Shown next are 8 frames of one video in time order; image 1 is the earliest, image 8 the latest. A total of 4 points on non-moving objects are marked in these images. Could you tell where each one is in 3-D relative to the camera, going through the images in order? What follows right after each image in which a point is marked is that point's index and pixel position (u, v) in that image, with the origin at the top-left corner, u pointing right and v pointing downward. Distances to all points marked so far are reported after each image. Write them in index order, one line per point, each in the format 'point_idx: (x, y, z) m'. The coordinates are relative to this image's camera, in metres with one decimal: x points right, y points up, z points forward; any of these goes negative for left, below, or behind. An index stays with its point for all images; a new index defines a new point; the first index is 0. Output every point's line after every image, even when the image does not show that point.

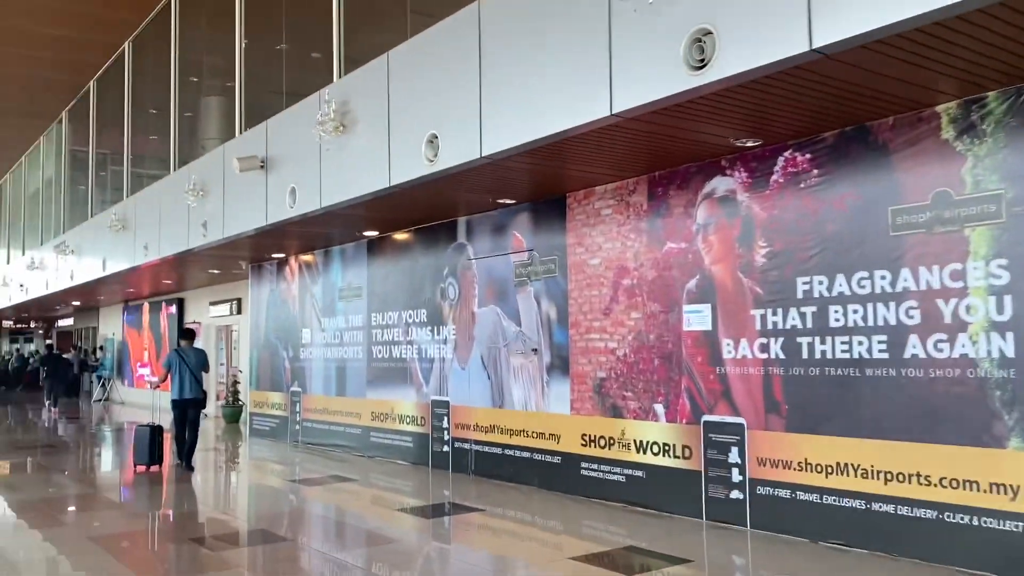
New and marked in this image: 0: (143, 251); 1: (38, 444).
0: (-5.1, +0.5, +11.7) m
1: (-8.5, -2.7, +15.3) m
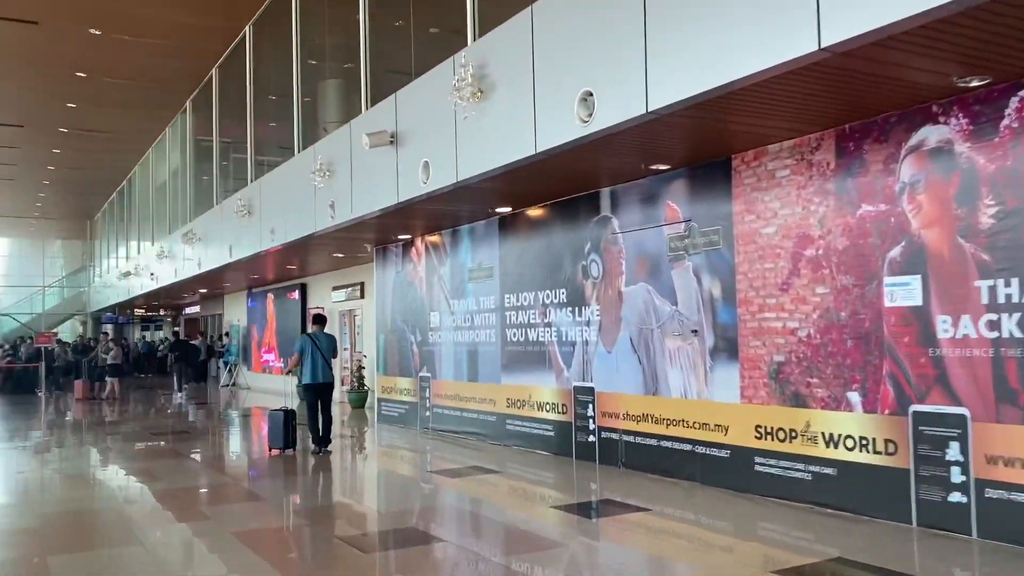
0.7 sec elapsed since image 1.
0: (-3.3, +0.7, +11.6) m
1: (-6.2, -2.5, +15.6) m
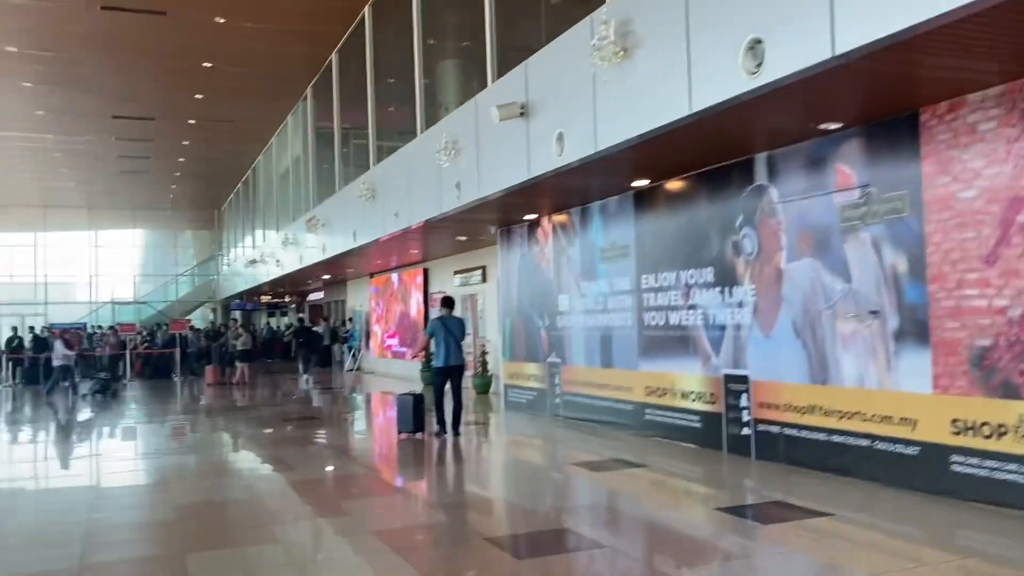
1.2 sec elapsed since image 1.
0: (-1.6, +0.9, +11.3) m
1: (-4.0, -2.3, +15.7) m
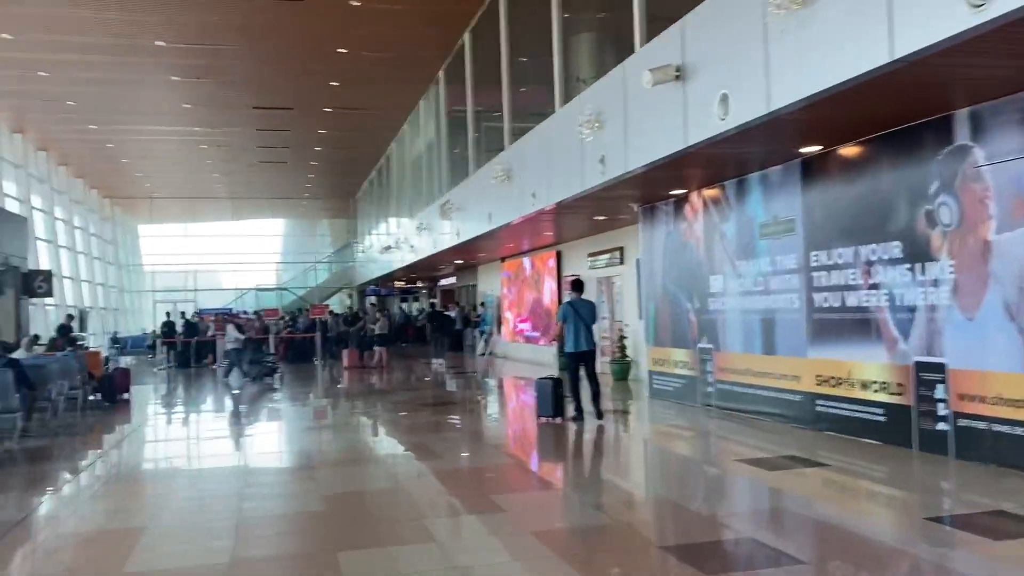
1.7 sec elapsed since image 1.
0: (+0.2, +1.1, +10.9) m
1: (-1.5, -2.0, +15.7) m
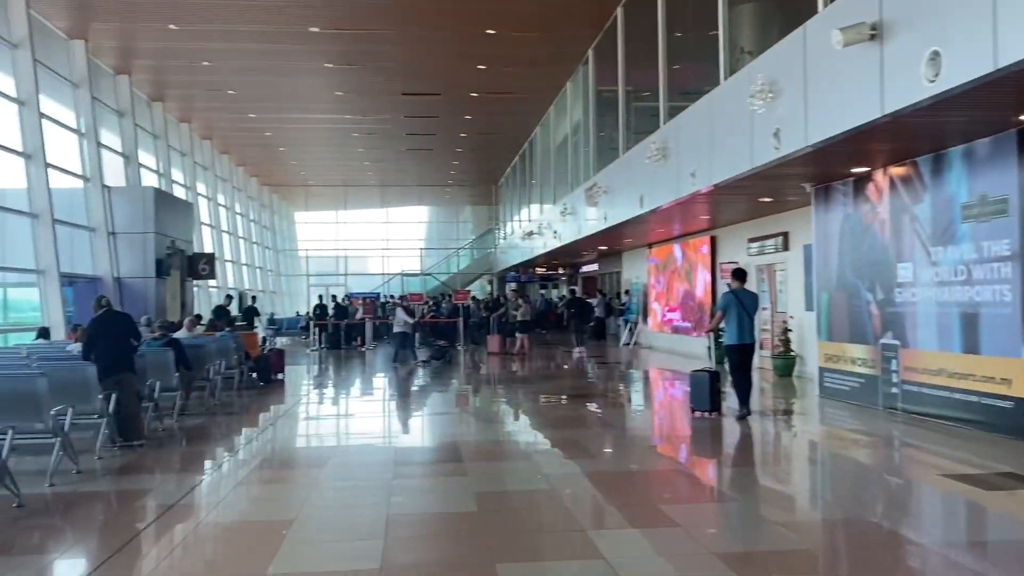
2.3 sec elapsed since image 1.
0: (+2.1, +1.3, +10.2) m
1: (+1.1, -1.7, +15.2) m
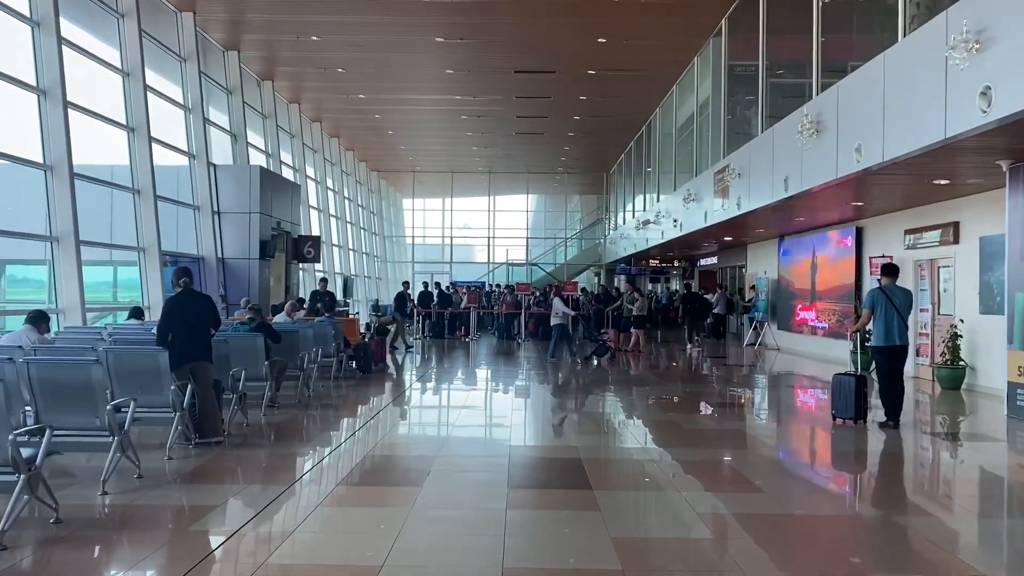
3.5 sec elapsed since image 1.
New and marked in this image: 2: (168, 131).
0: (+3.4, +1.3, +8.7) m
1: (+3.0, -1.6, +13.8) m
2: (-5.7, +2.6, +14.2) m
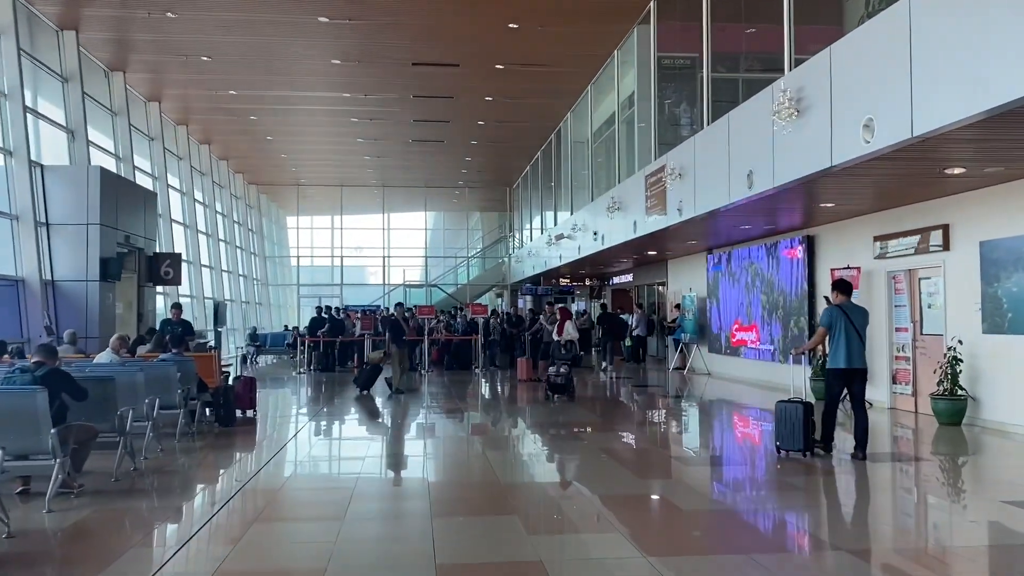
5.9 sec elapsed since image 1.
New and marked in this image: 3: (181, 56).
0: (+2.7, +1.2, +6.9) m
1: (+1.7, -1.9, +11.9) m
2: (-7.0, +2.2, +11.3) m
3: (-5.9, +4.1, +15.3) m
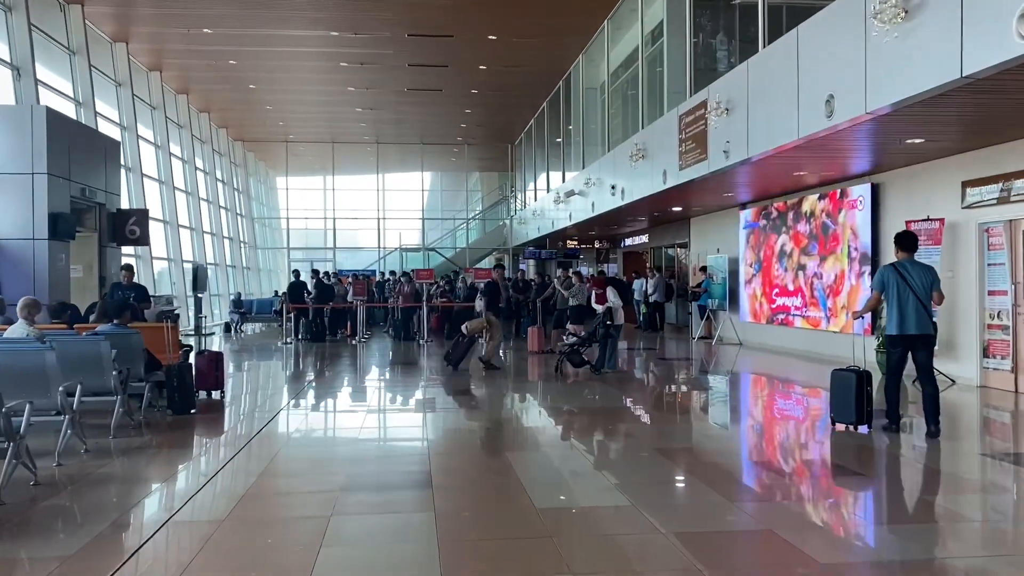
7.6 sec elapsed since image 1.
0: (+2.9, +1.5, +5.2) m
1: (+1.9, -1.4, +10.3) m
2: (-6.9, +2.7, +9.5) m
3: (-5.8, +4.8, +13.5) m
